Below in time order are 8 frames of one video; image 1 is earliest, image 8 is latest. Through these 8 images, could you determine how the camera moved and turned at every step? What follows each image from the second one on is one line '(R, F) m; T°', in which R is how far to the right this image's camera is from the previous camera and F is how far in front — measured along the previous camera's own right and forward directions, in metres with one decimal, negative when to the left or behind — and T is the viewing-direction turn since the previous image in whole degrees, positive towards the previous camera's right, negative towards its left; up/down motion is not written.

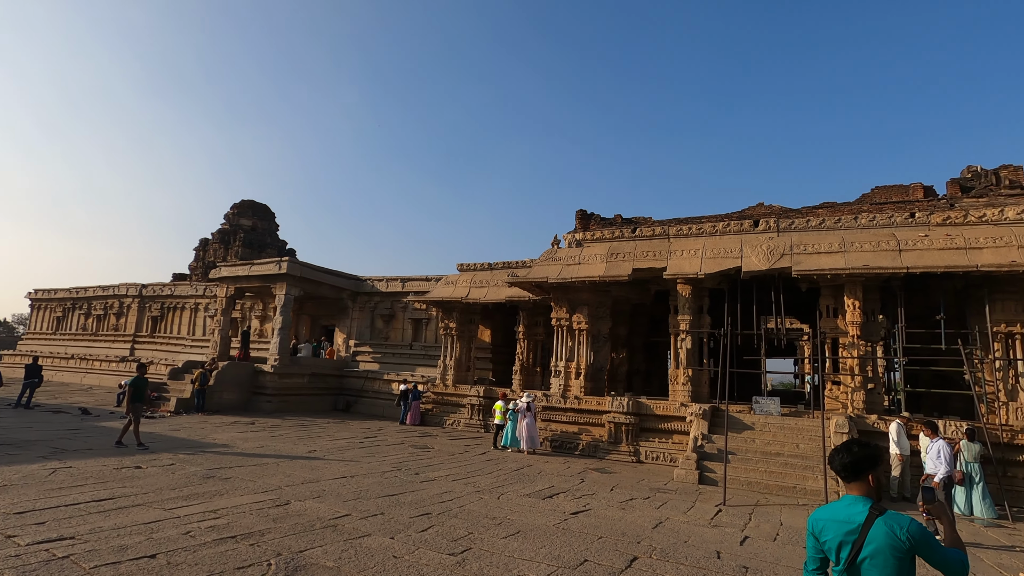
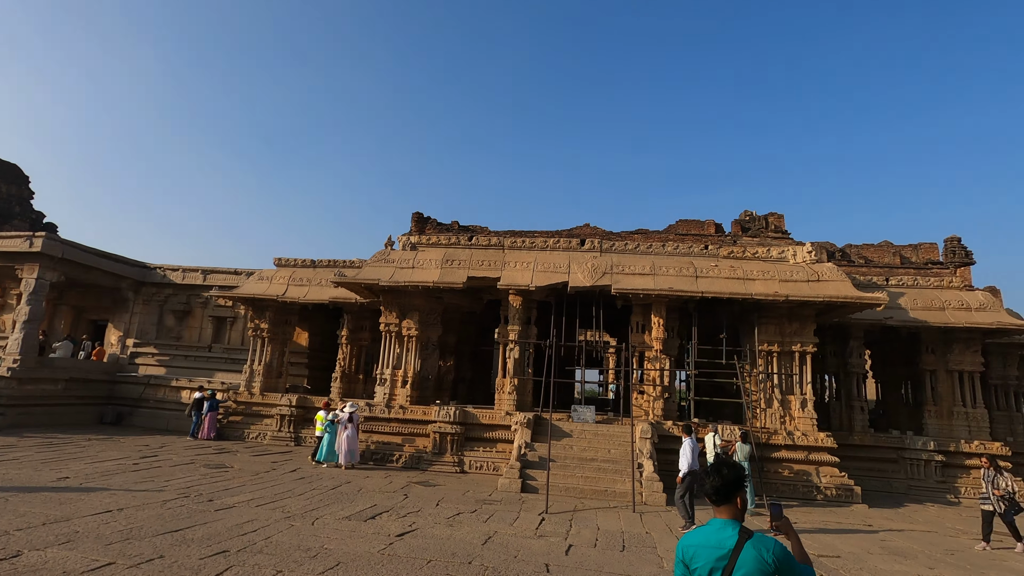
(-0.1, +0.4) m; +18°
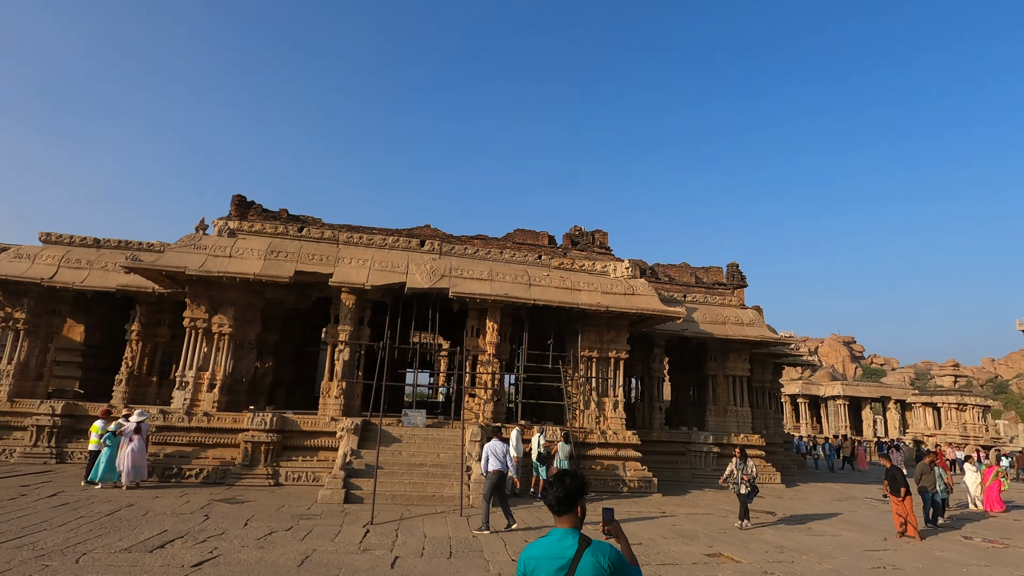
(-0.1, +0.2) m; +17°
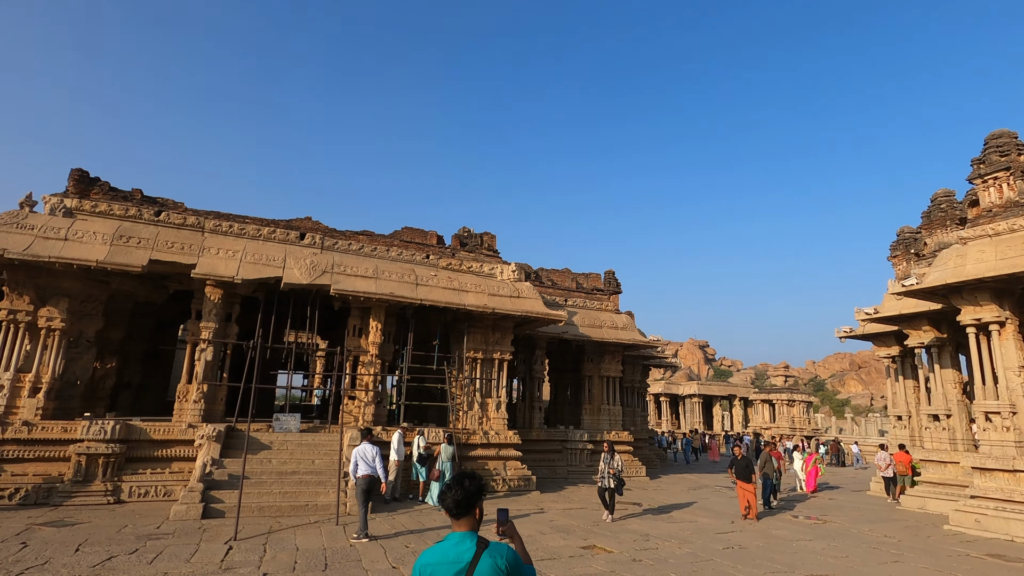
(-0.1, +0.1) m; +12°
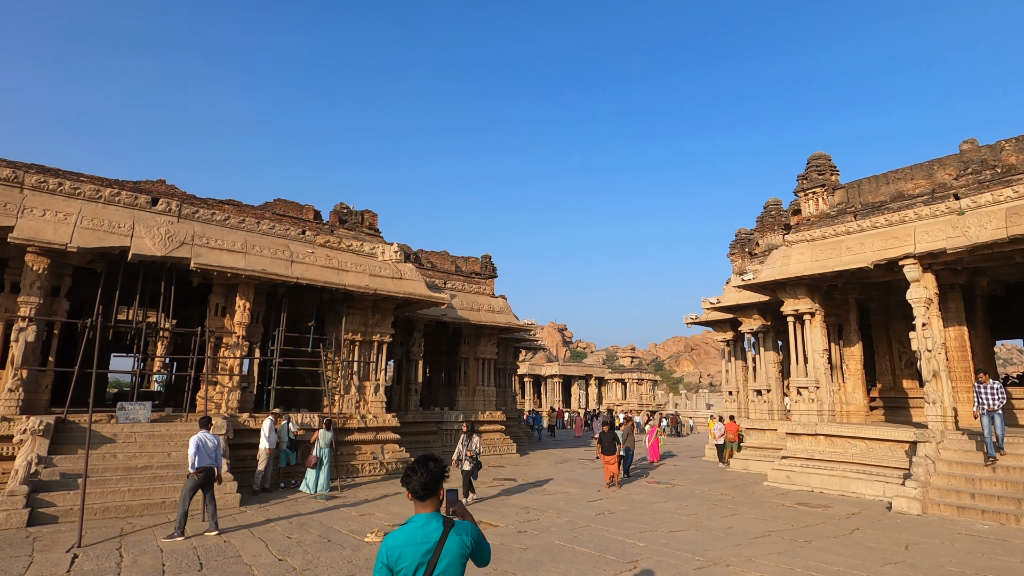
(-0.4, 0.0) m; +14°
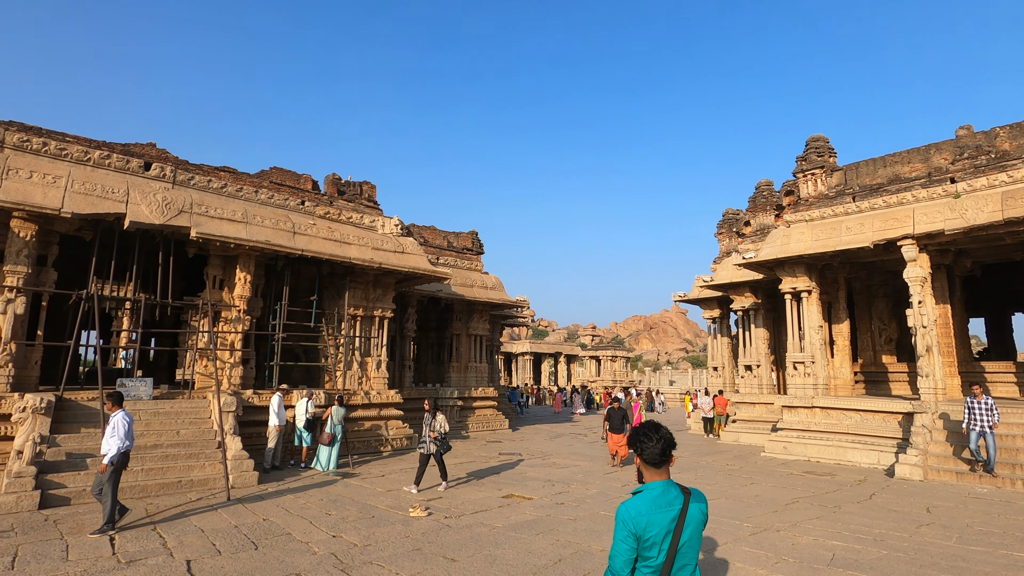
(-1.0, +0.1) m; +4°
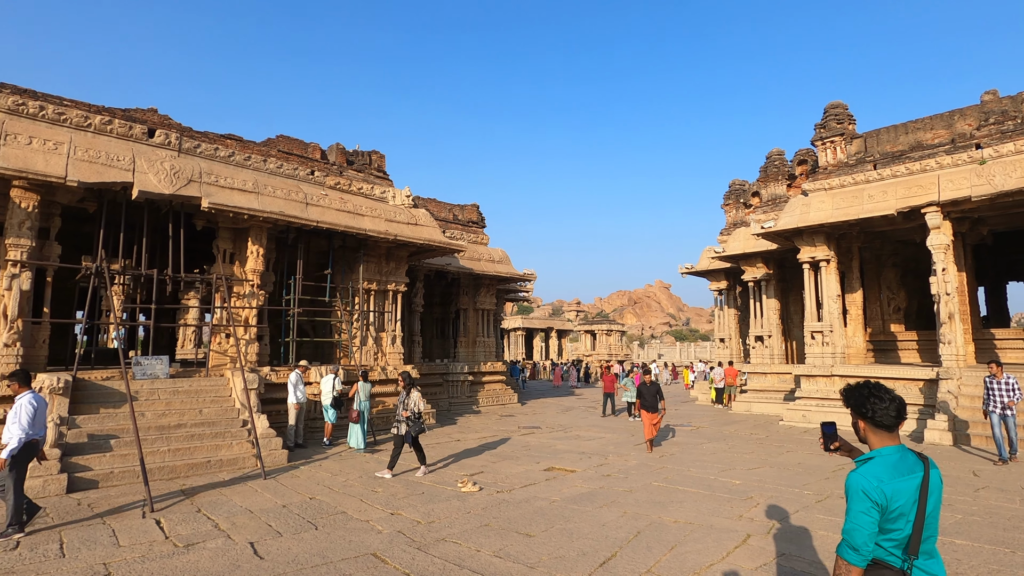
(-0.8, +0.3) m; +2°
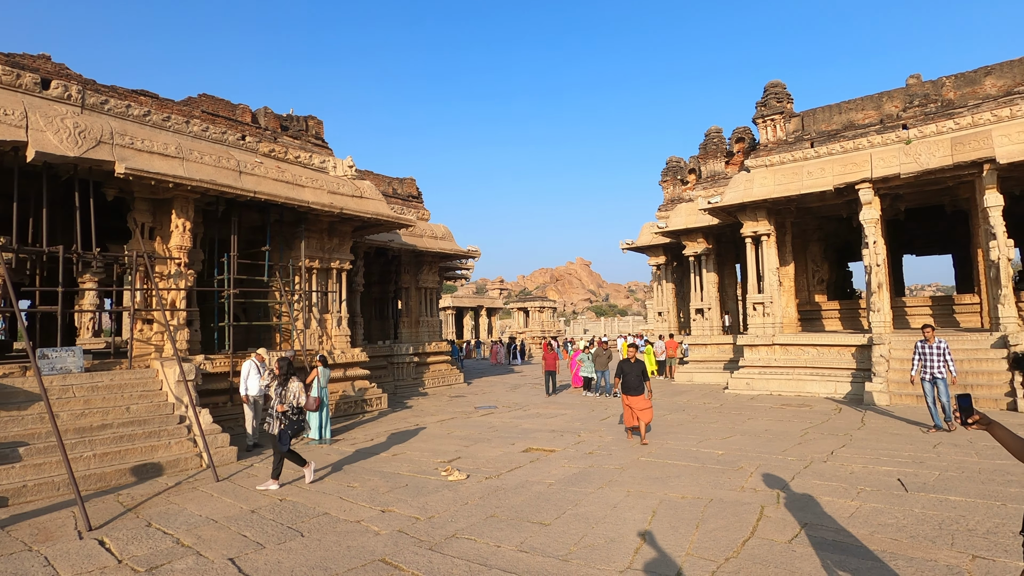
(-0.7, +0.5) m; +8°
